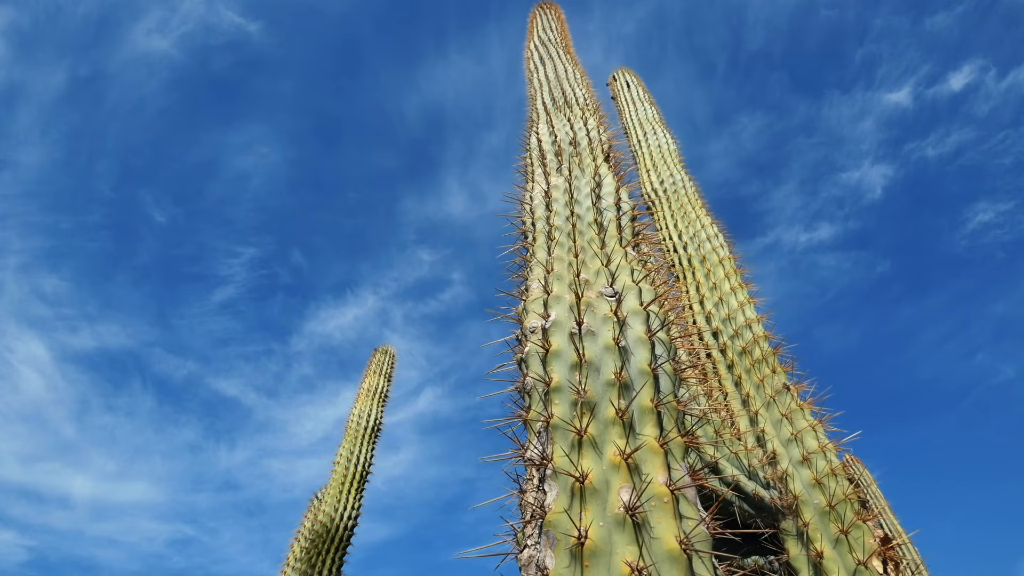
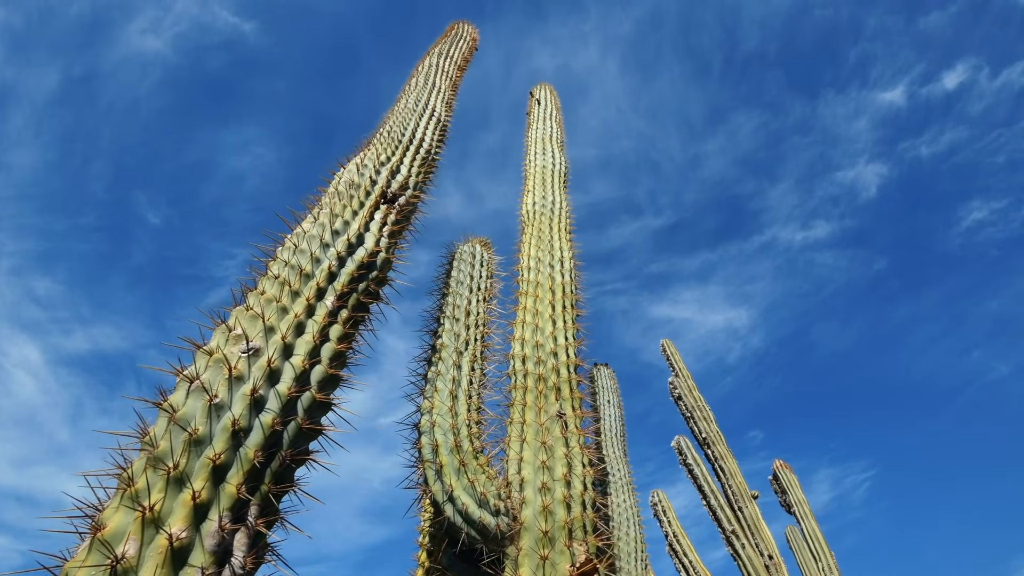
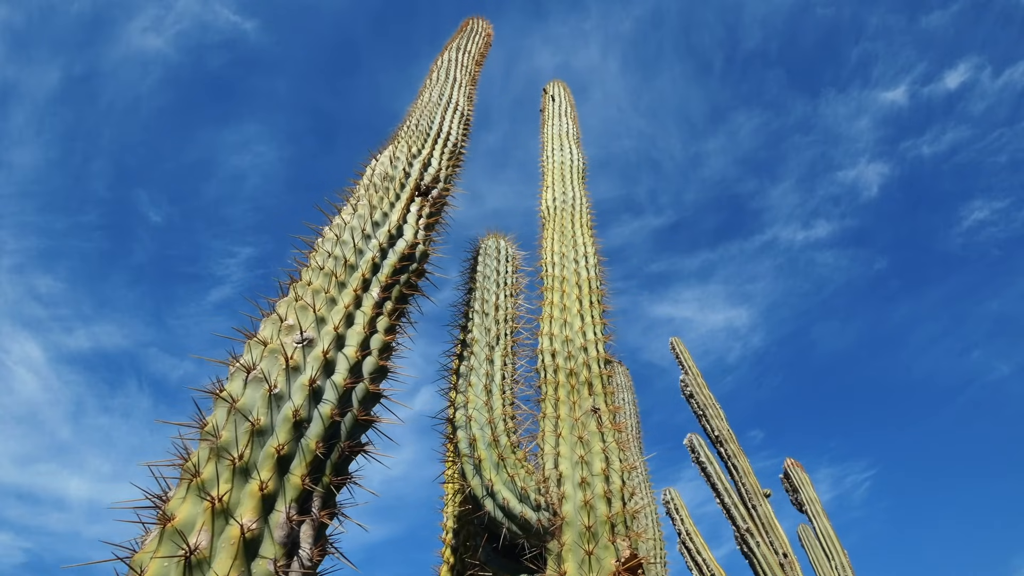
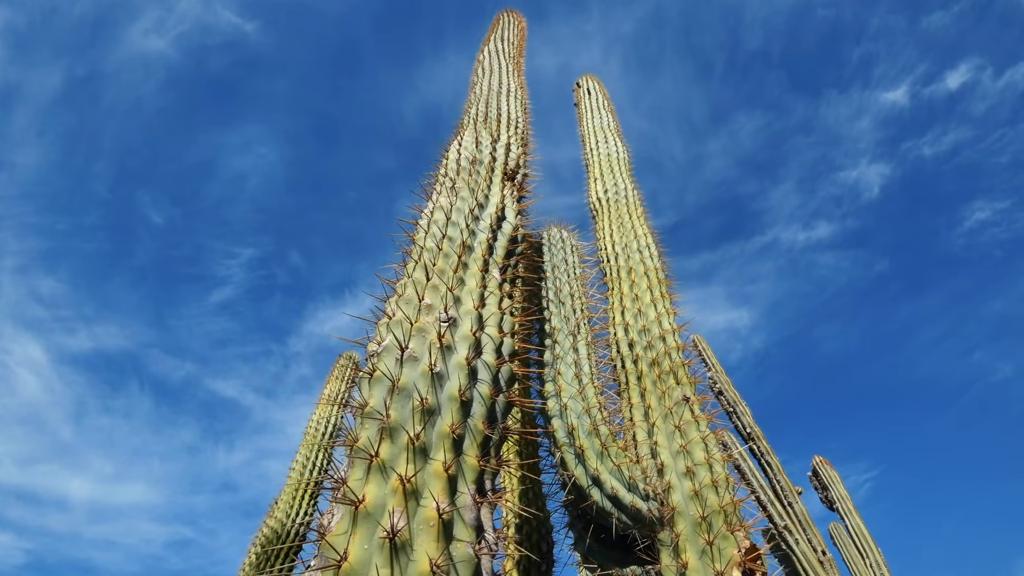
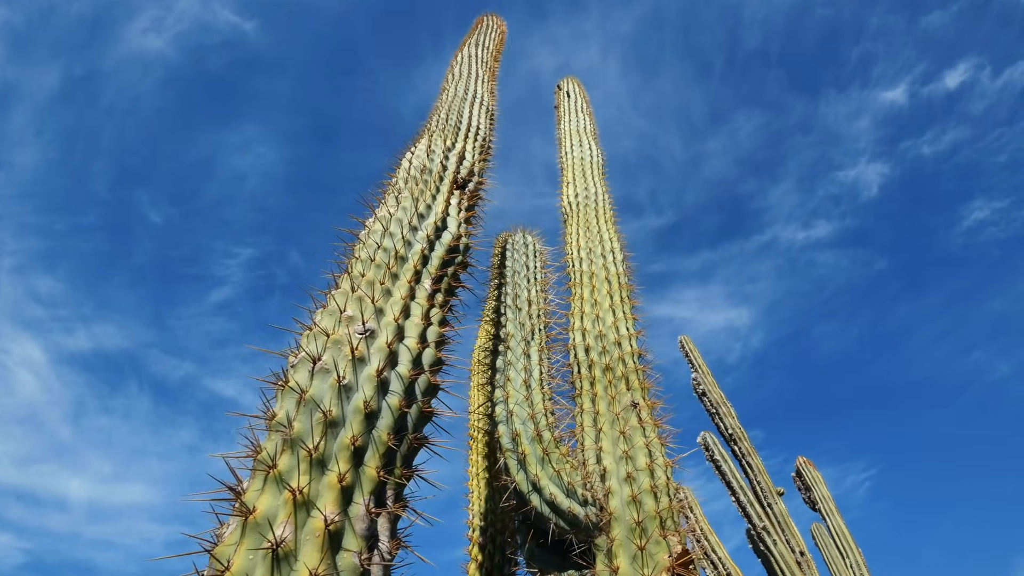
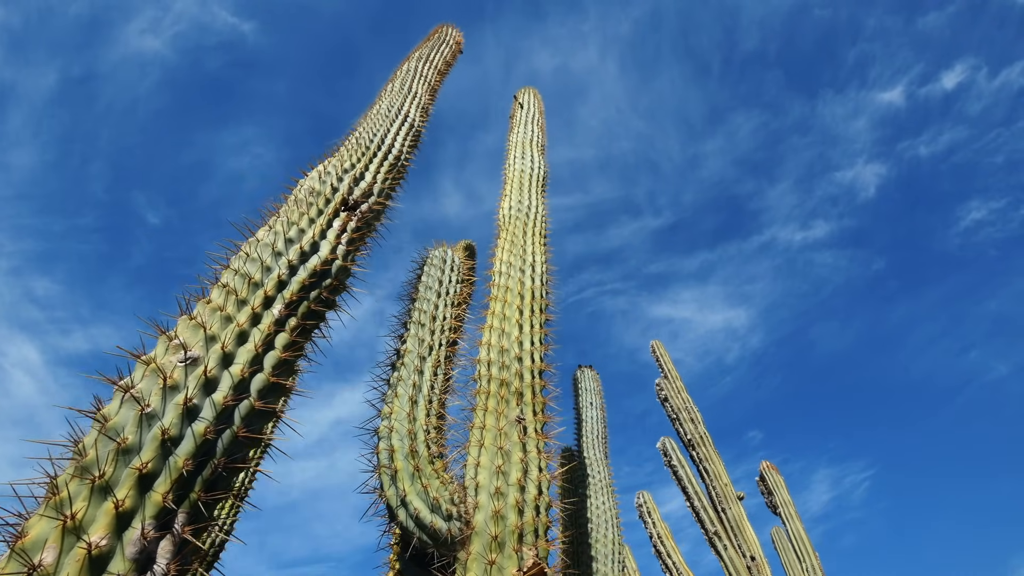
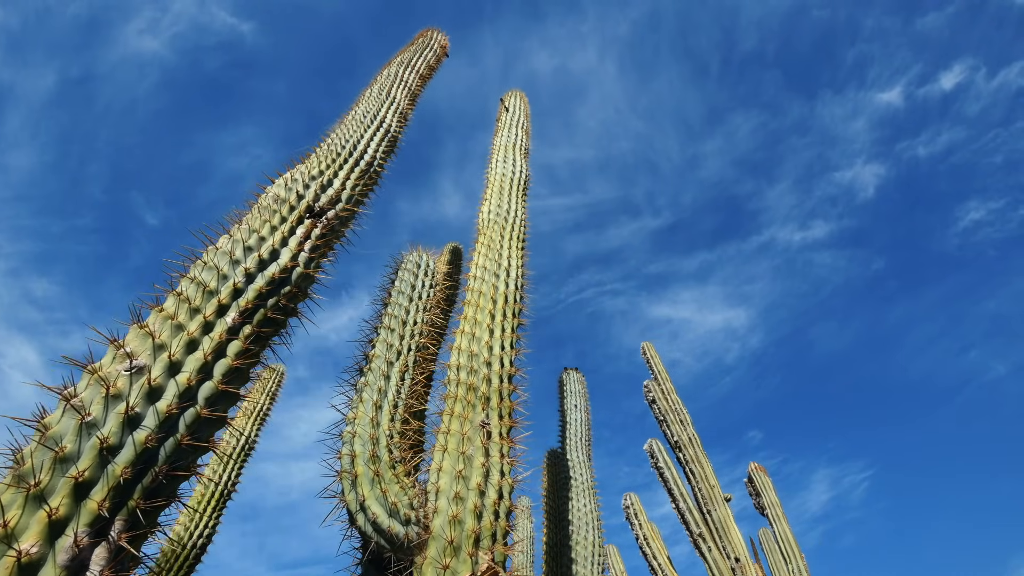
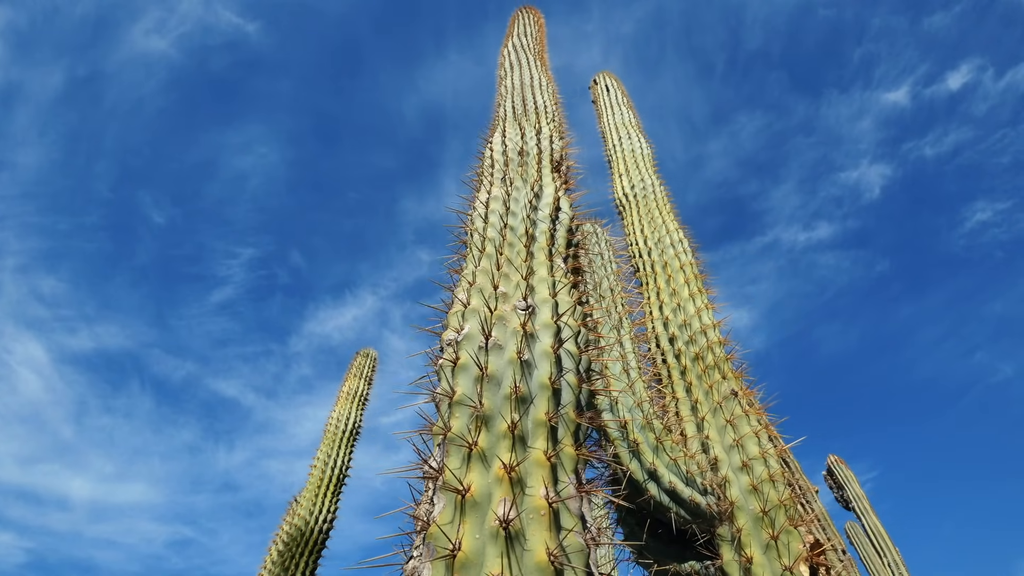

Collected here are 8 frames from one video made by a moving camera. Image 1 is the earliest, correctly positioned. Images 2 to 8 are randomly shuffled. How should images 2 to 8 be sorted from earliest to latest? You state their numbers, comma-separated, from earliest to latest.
8, 4, 5, 3, 2, 6, 7
